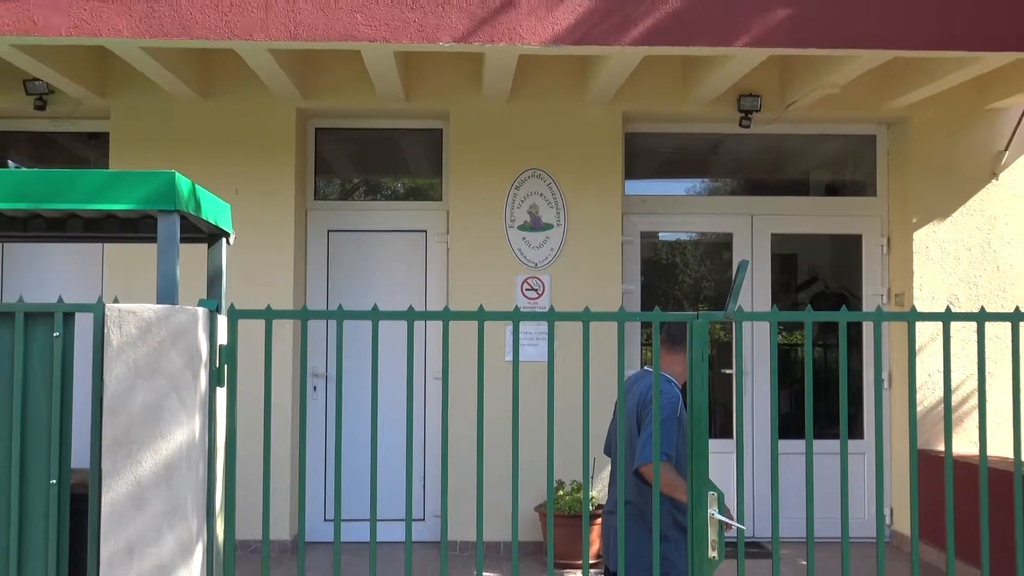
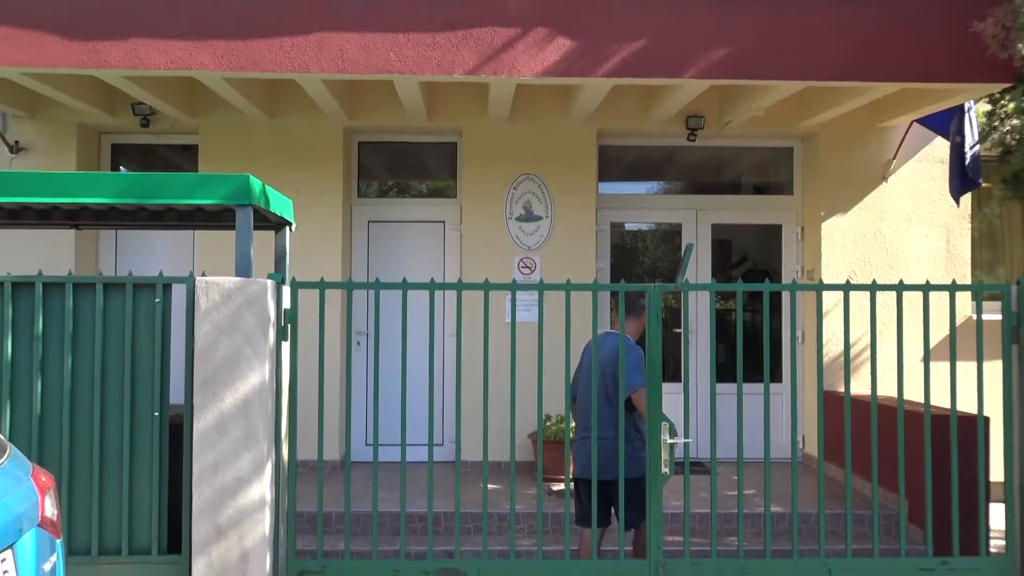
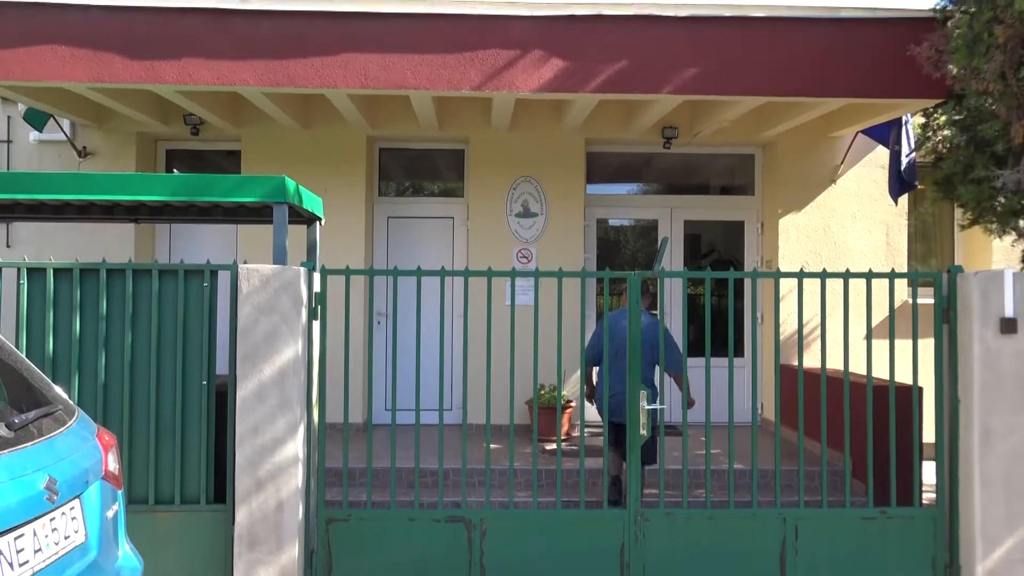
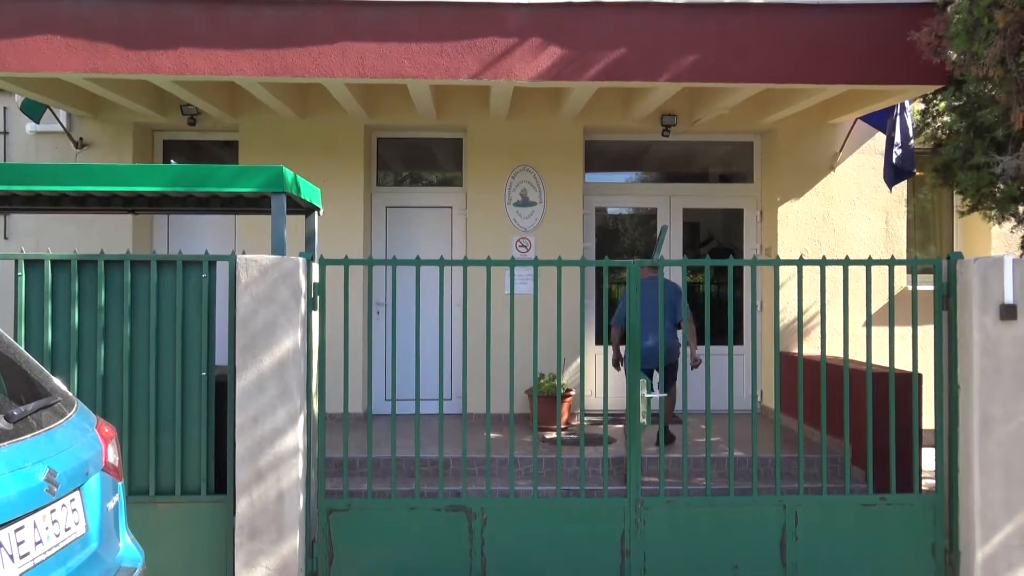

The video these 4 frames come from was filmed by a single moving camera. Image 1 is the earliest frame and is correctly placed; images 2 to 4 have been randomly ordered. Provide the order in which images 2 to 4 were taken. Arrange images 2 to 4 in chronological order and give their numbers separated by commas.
2, 3, 4
